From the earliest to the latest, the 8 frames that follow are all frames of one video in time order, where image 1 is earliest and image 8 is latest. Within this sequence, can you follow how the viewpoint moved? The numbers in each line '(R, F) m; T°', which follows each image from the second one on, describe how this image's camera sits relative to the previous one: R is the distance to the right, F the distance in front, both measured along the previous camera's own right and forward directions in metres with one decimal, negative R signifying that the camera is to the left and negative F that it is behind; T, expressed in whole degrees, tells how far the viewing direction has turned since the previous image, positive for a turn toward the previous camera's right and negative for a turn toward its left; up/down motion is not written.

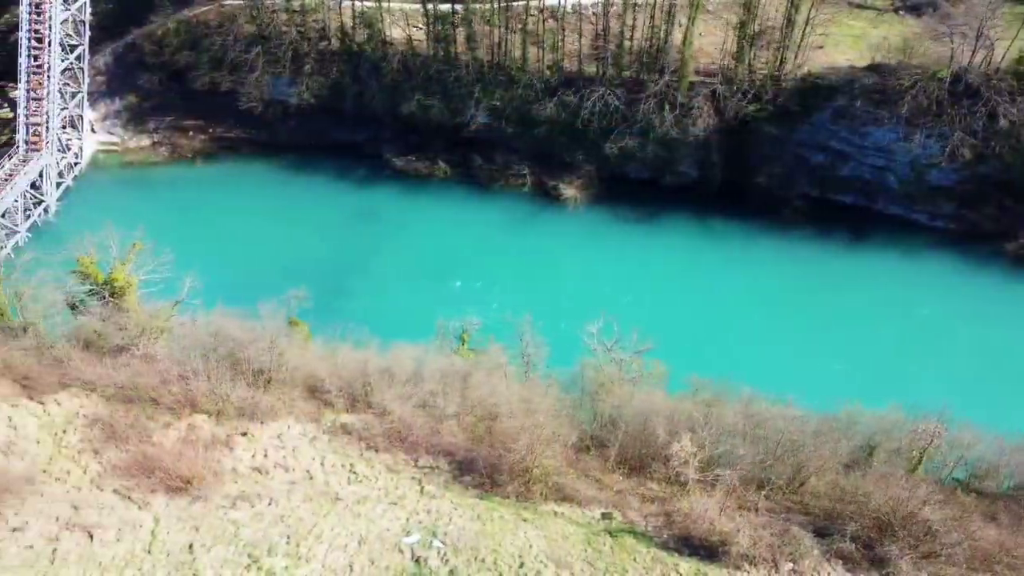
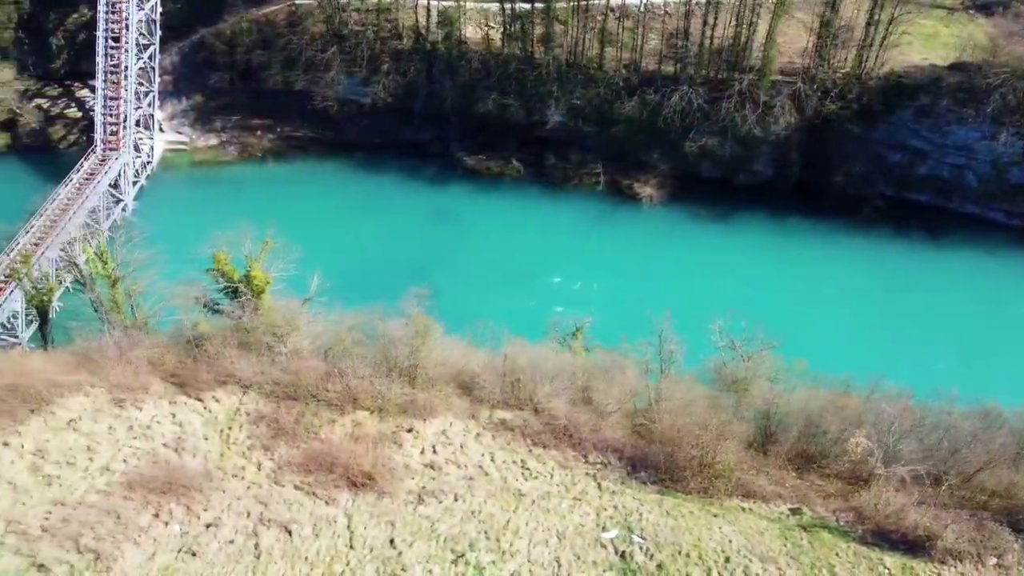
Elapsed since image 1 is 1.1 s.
(-3.7, -0.1) m; 0°
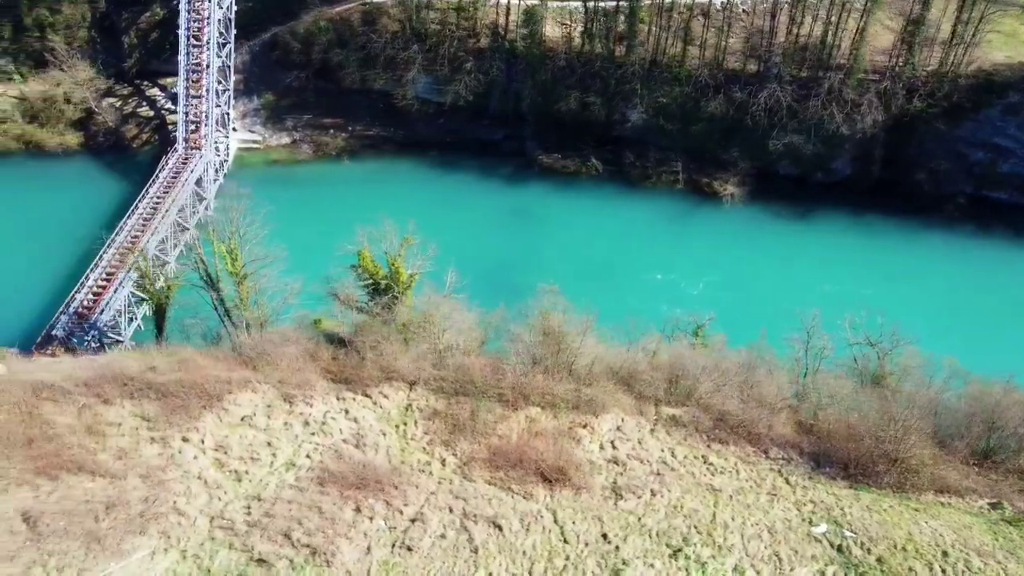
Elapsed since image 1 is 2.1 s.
(-3.9, 0.0) m; 0°
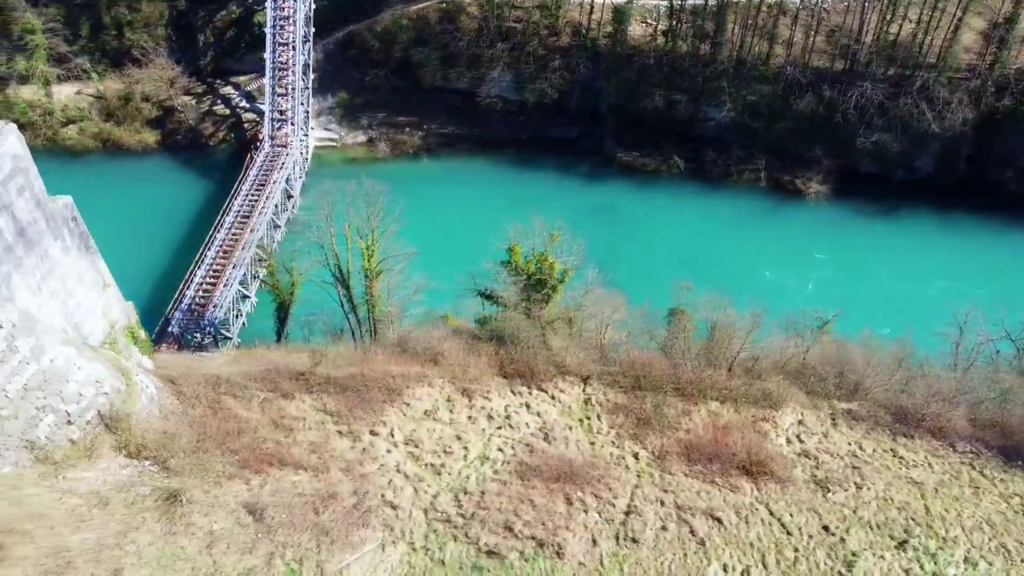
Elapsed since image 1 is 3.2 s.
(-4.1, -0.1) m; 0°
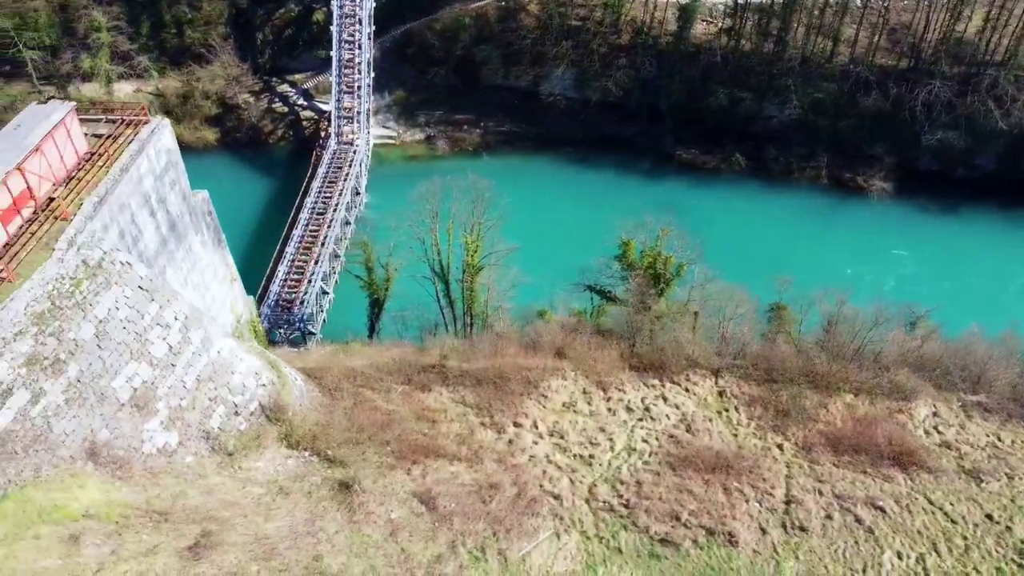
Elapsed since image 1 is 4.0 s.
(-3.2, -0.2) m; 0°
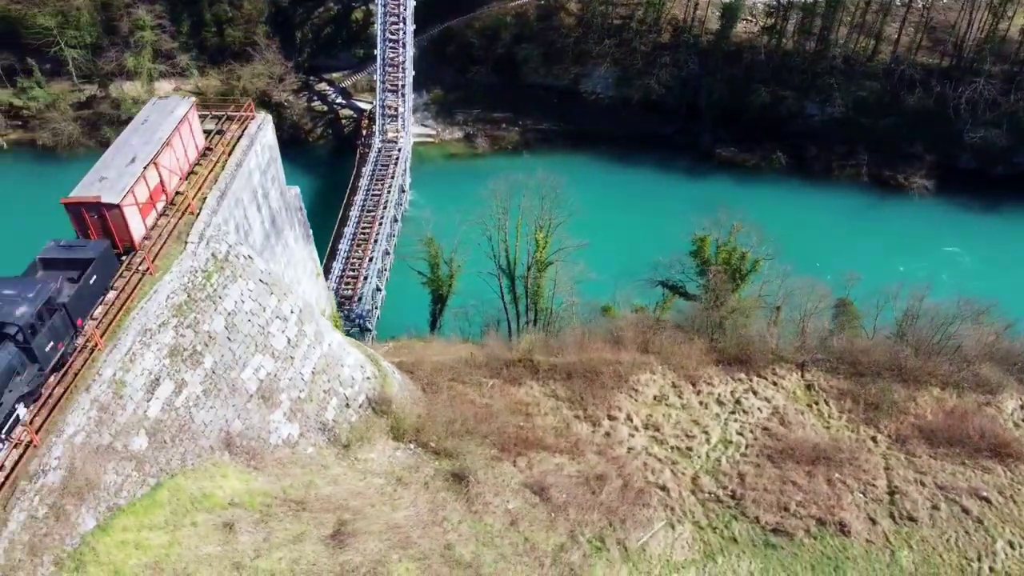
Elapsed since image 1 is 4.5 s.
(-2.1, -0.2) m; 0°
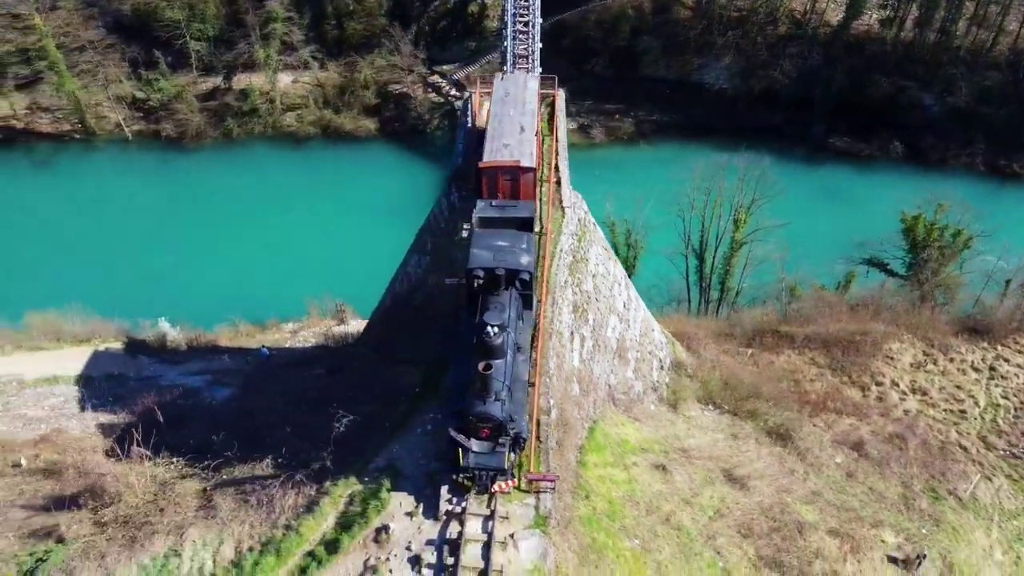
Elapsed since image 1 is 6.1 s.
(-6.4, -0.9) m; 0°
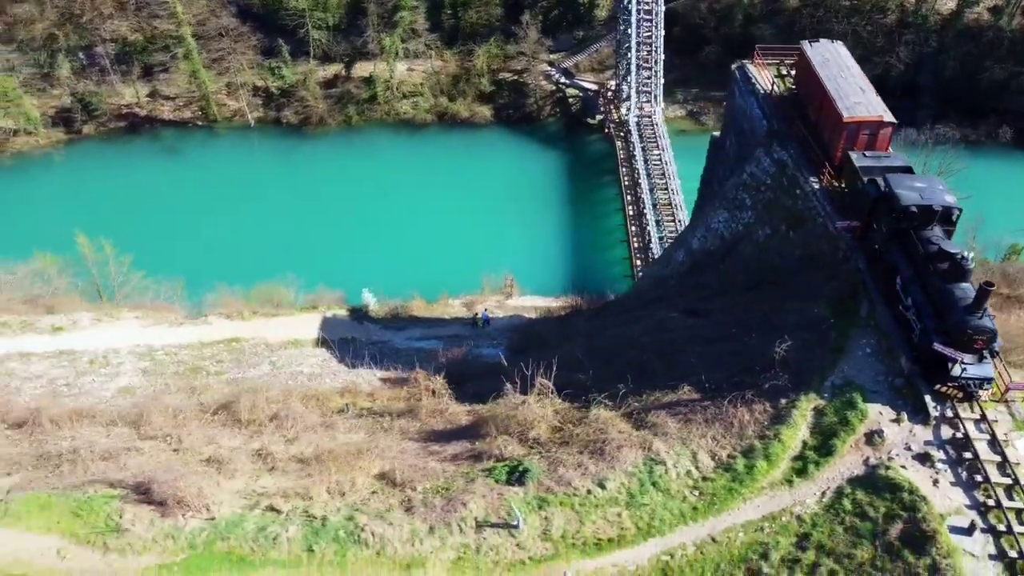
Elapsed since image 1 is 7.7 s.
(-6.4, -1.2) m; 0°
